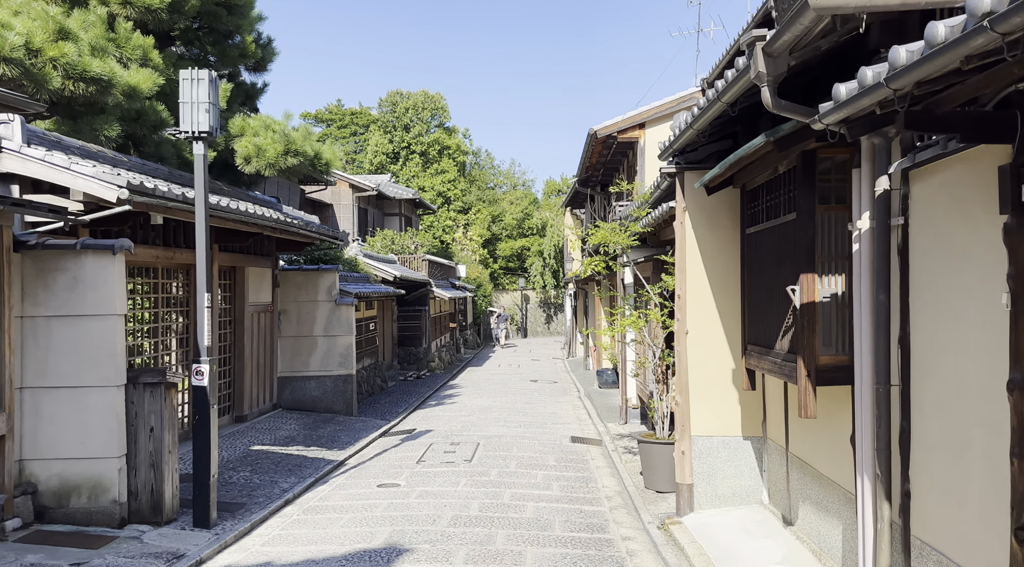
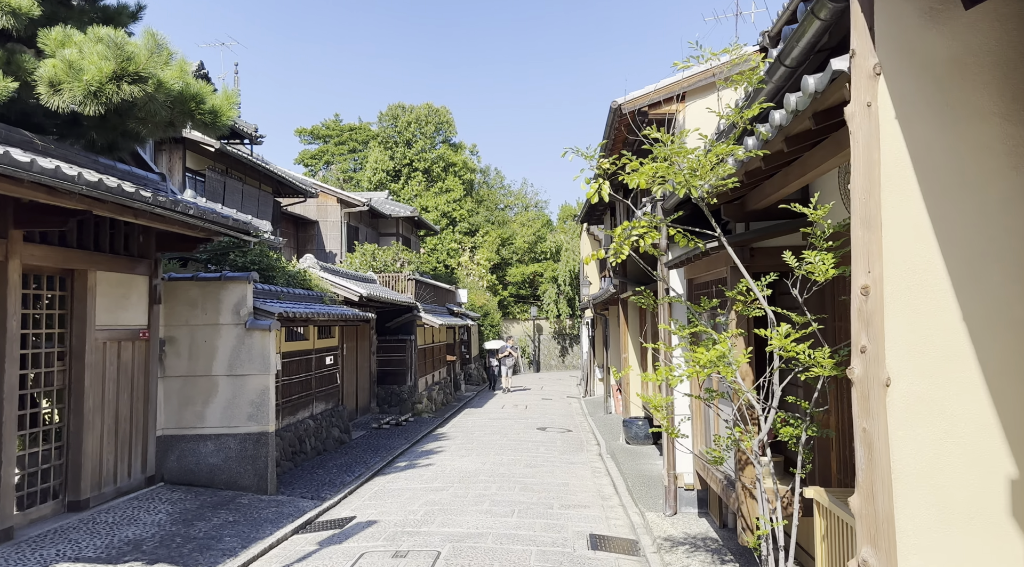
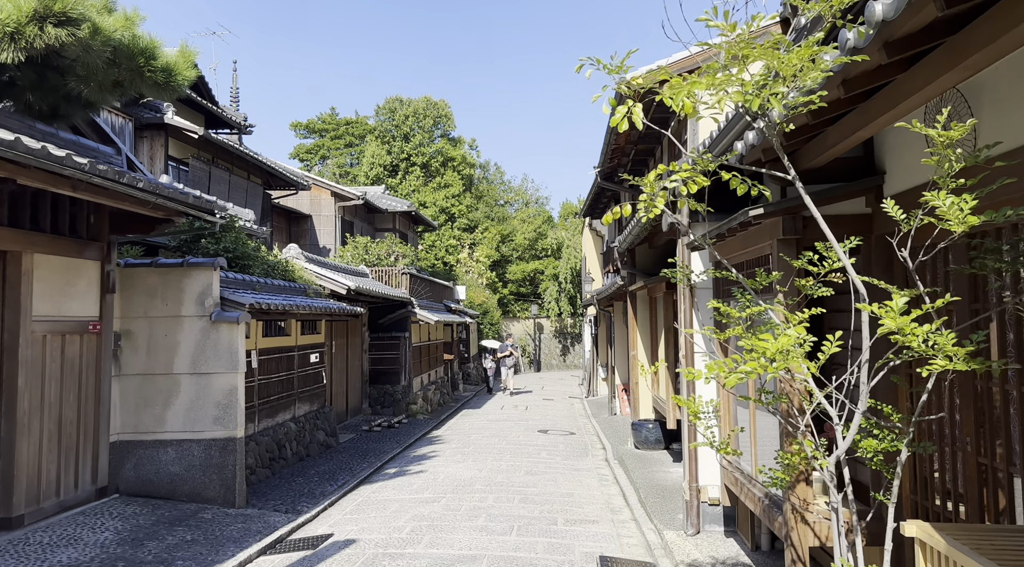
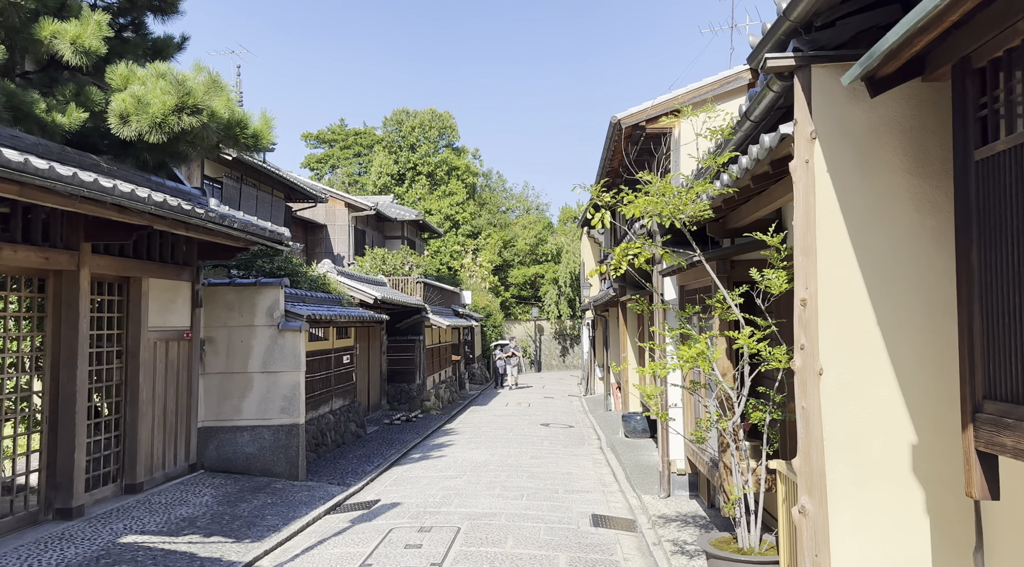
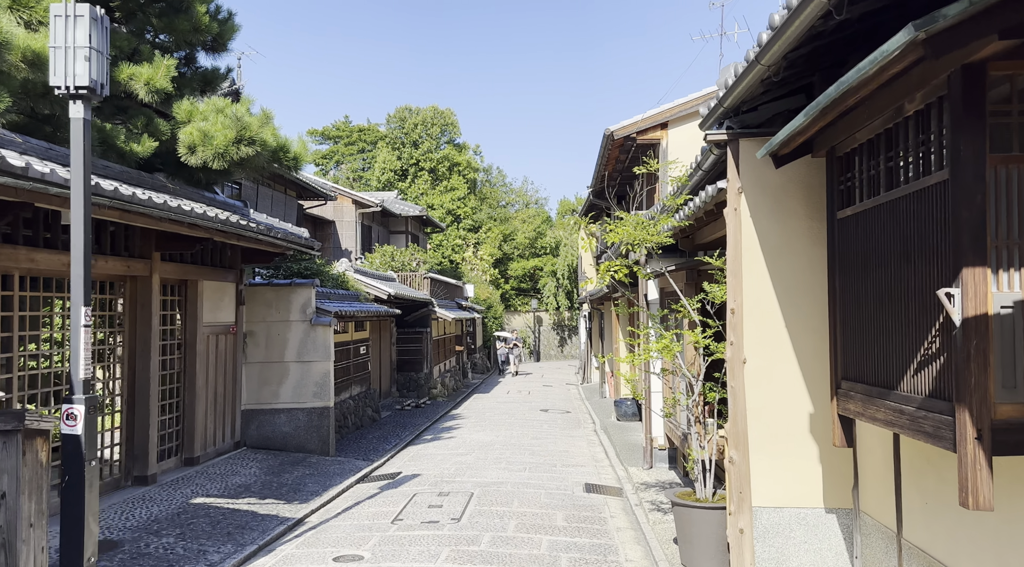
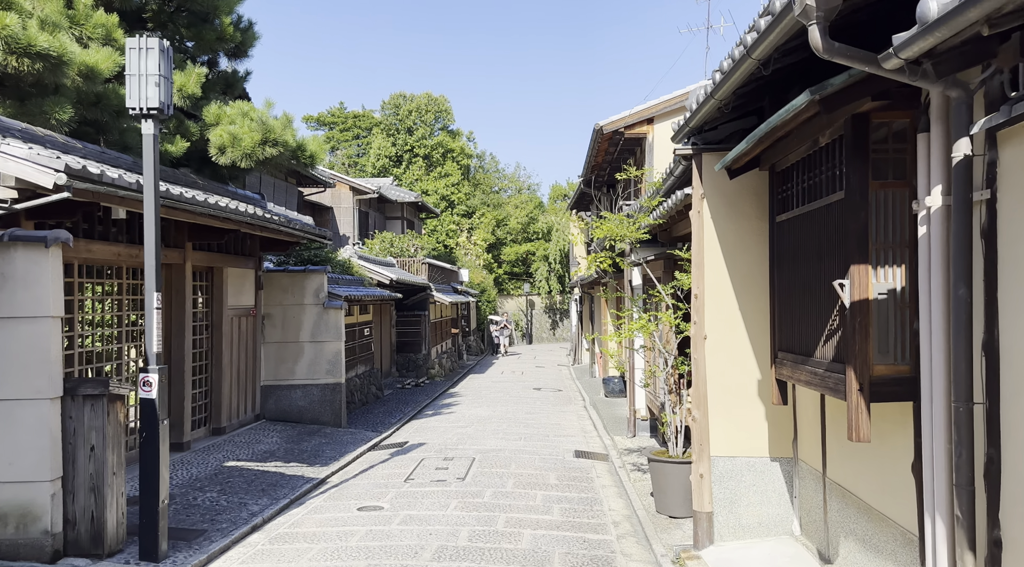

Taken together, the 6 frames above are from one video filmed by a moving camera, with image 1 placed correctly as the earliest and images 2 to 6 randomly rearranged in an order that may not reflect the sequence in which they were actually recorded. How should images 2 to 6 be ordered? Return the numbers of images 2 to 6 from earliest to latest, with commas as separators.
6, 5, 4, 2, 3
